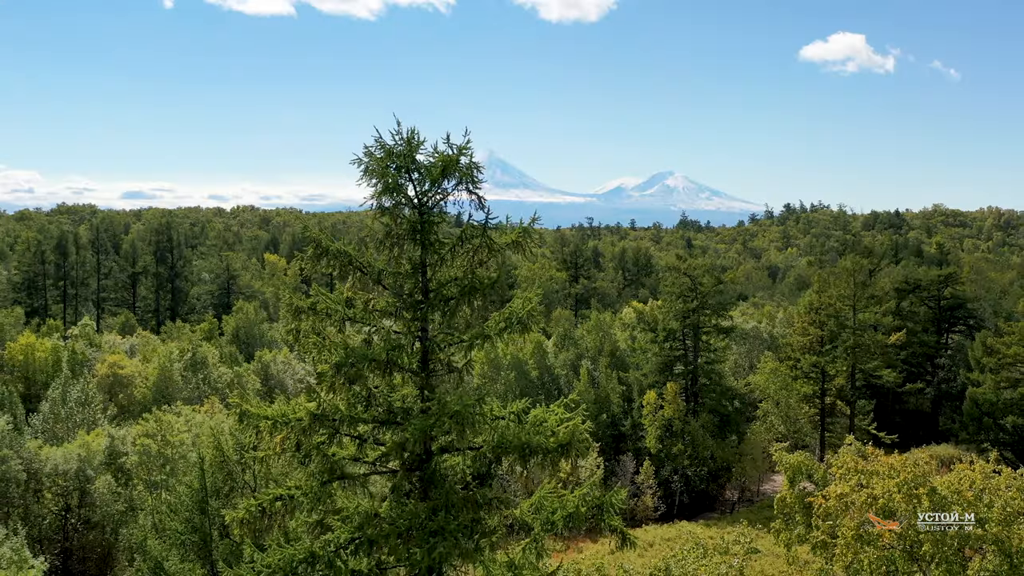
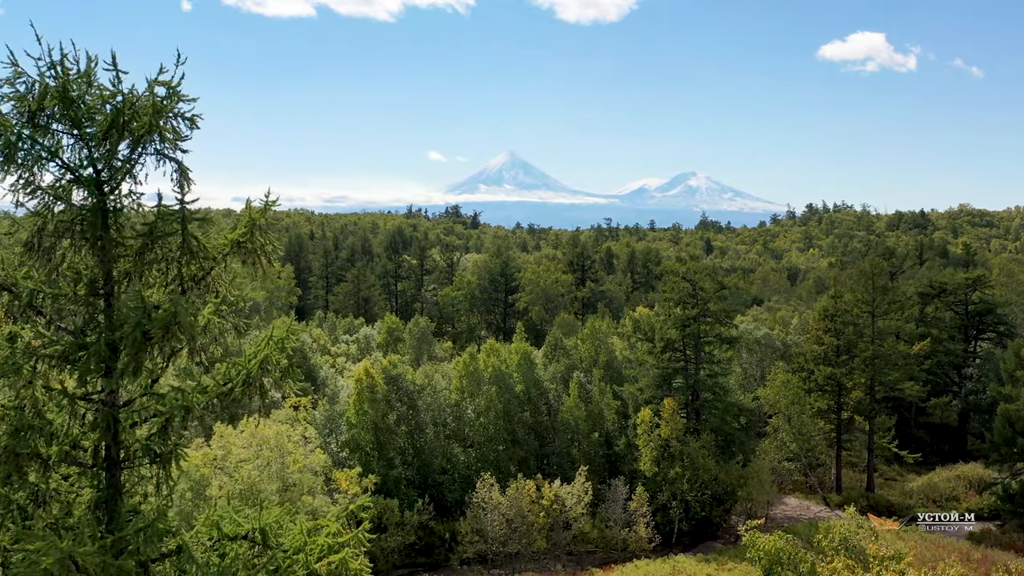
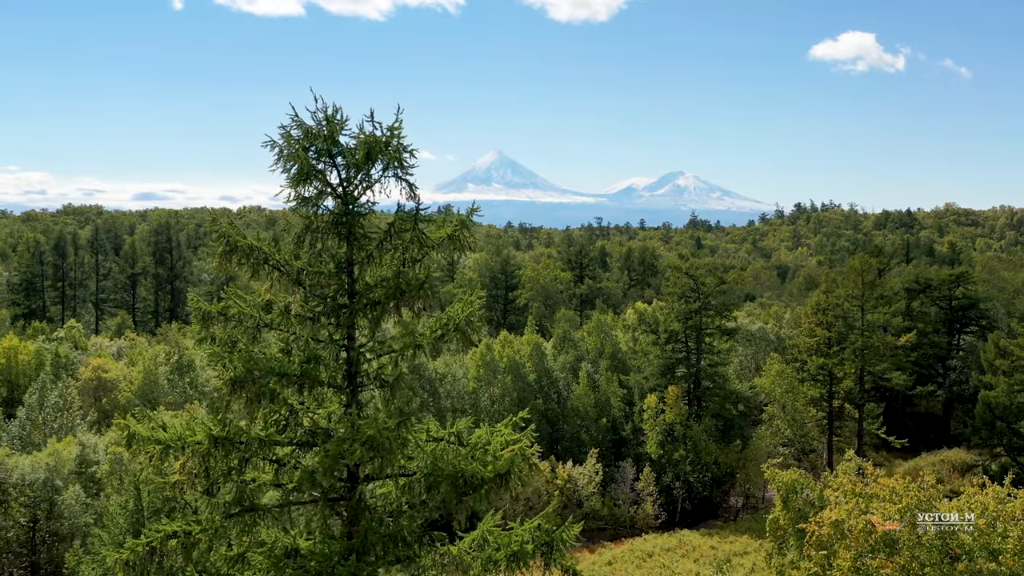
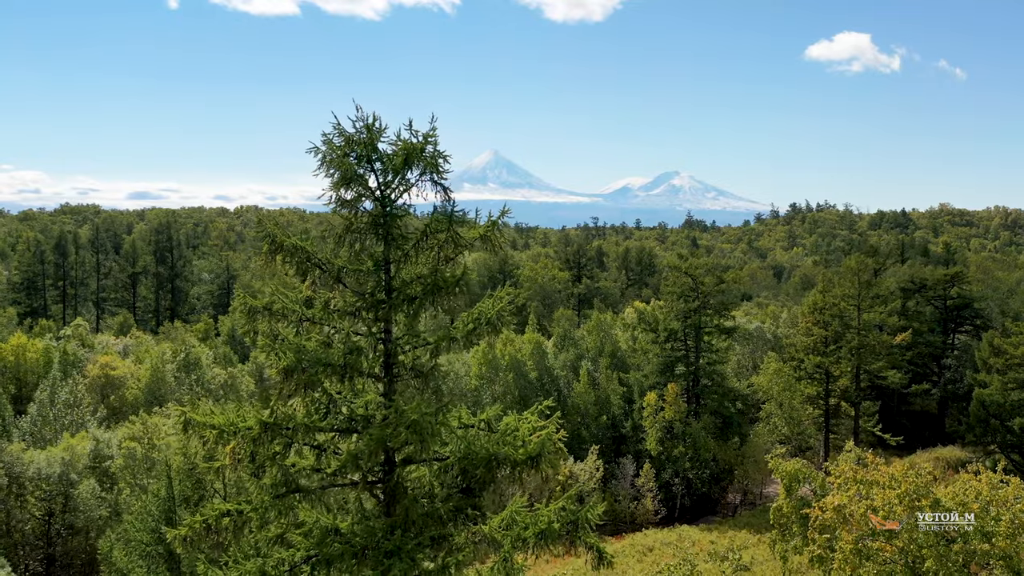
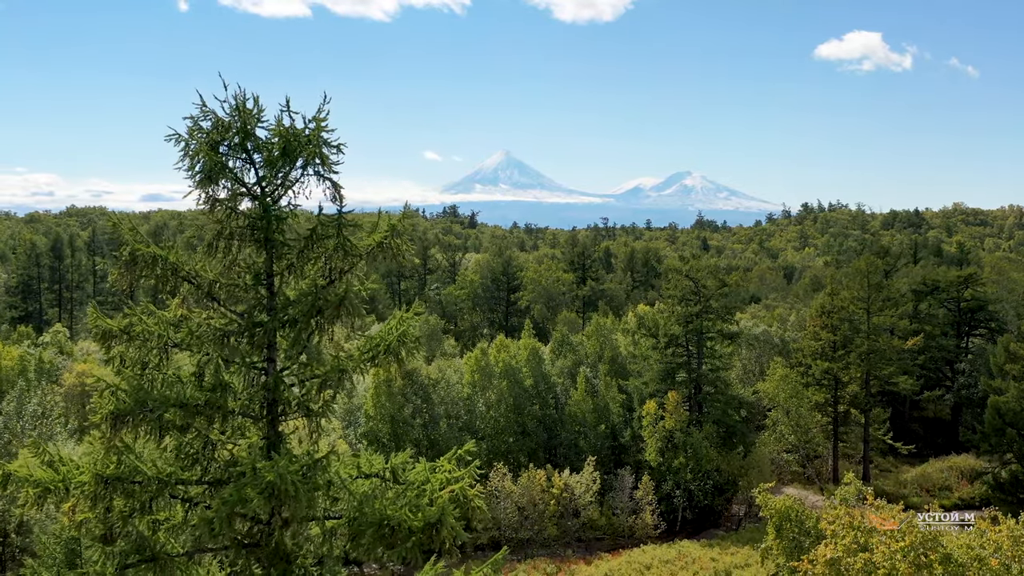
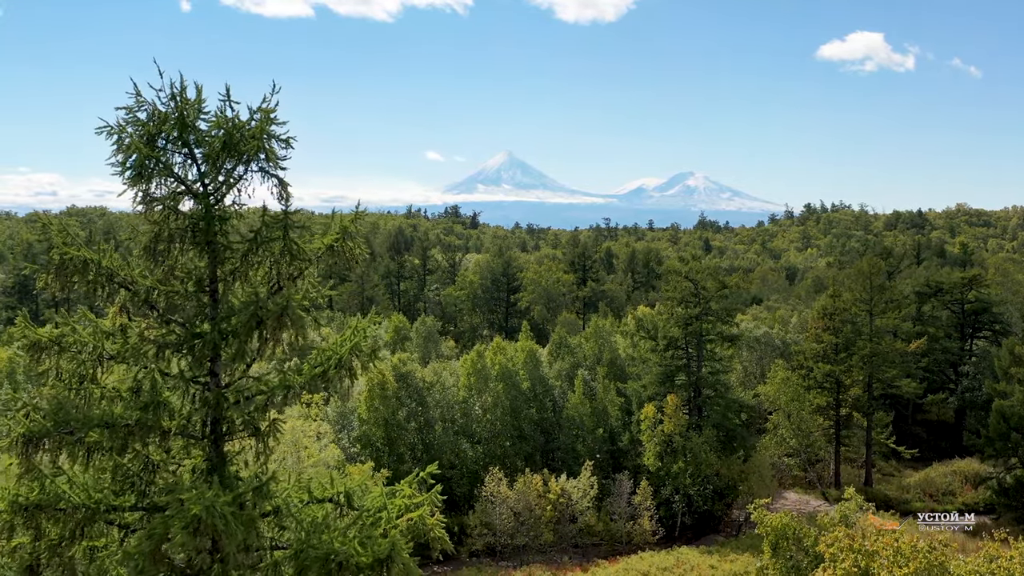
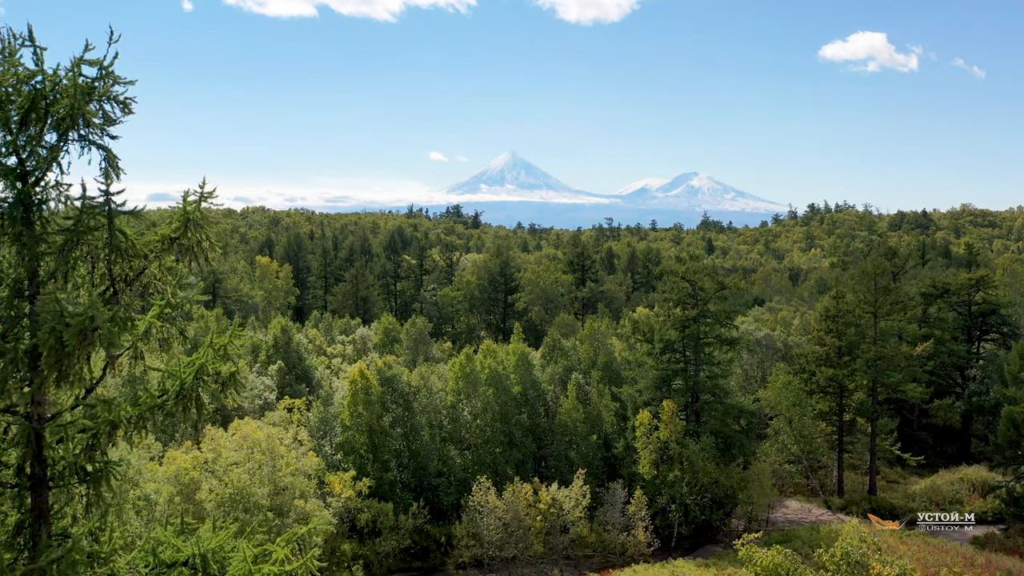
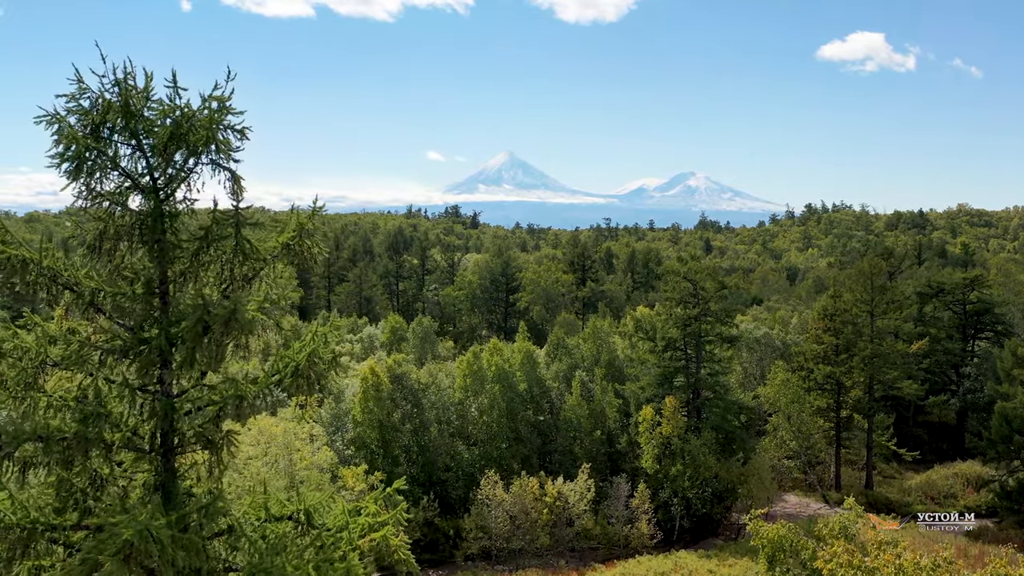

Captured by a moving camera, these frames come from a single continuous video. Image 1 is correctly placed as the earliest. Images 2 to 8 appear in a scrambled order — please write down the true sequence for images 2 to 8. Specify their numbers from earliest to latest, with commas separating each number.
4, 3, 5, 6, 8, 2, 7
